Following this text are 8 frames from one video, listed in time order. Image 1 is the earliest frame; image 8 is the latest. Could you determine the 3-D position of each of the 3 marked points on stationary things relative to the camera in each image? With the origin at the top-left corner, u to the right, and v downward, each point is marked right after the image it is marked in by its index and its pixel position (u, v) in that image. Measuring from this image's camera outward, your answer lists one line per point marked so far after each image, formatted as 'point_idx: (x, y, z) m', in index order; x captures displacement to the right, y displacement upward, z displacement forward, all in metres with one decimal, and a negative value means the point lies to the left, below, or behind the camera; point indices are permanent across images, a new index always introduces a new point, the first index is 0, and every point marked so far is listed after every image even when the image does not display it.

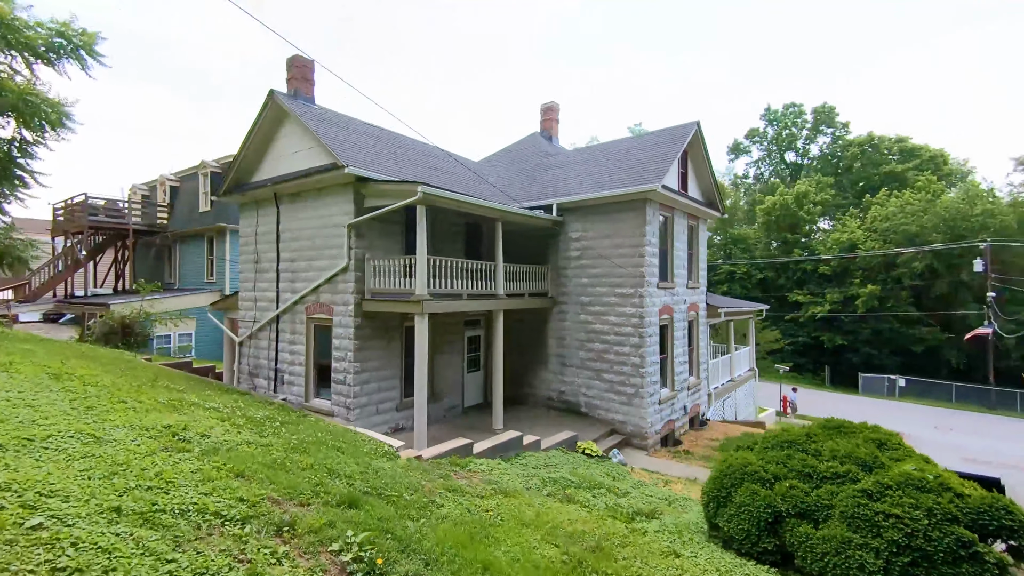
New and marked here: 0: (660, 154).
0: (+3.5, +3.2, +11.3) m
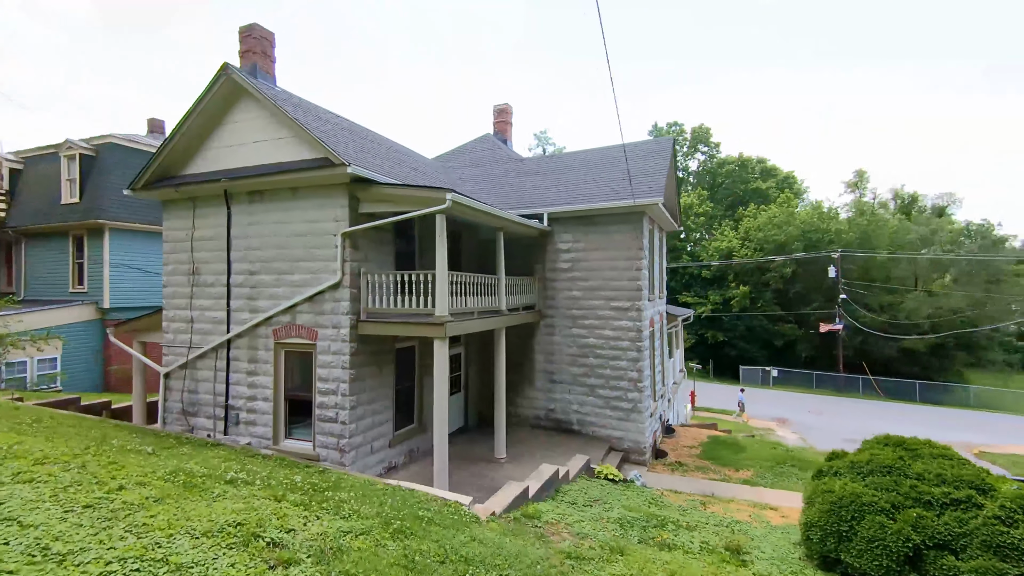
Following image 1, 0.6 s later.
0: (+3.2, +2.9, +11.3) m
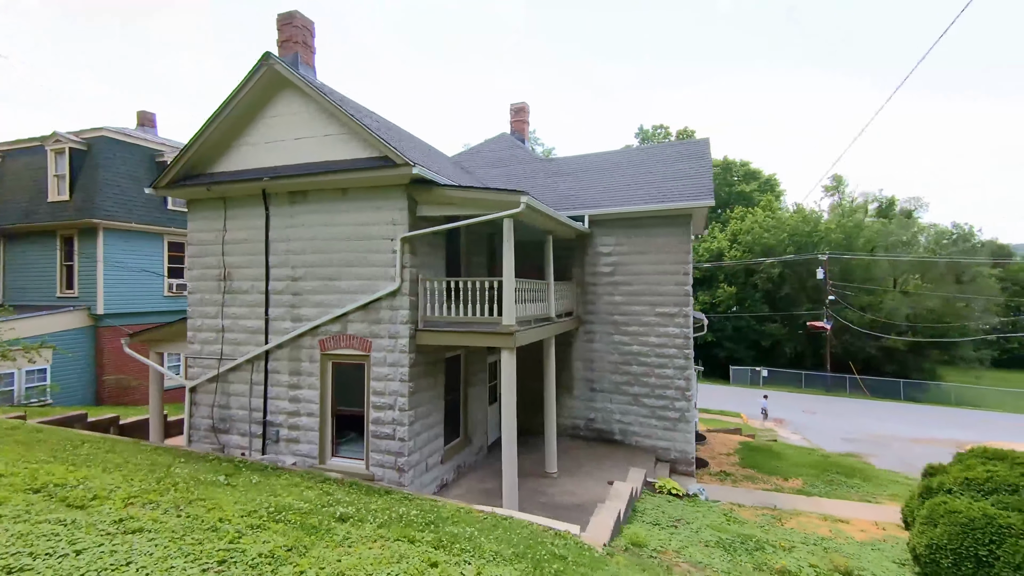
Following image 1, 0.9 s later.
0: (+4.1, +2.7, +11.1) m
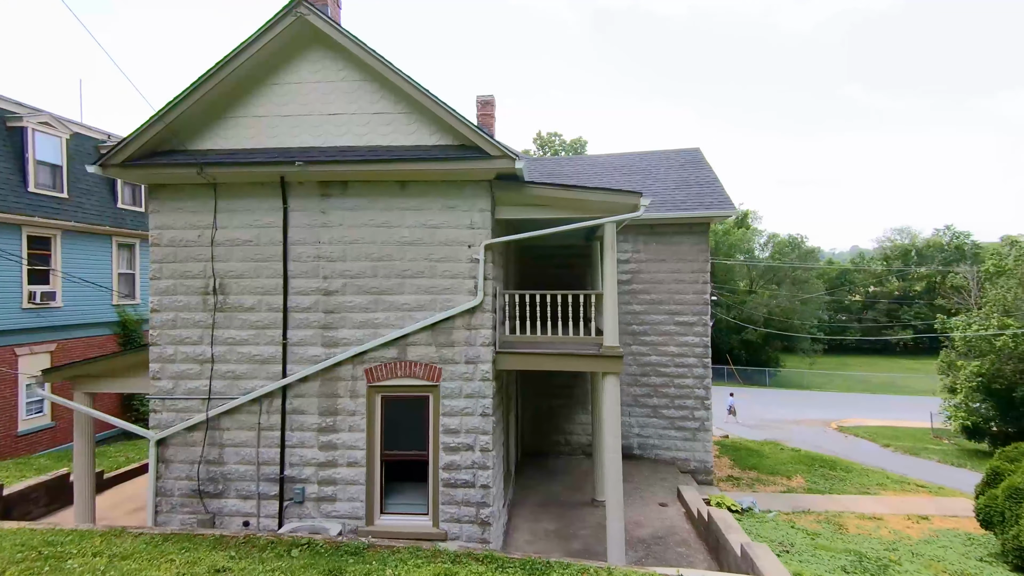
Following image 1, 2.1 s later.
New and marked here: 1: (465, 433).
0: (+4.2, +2.6, +11.2) m
1: (-0.6, -1.8, +6.1) m
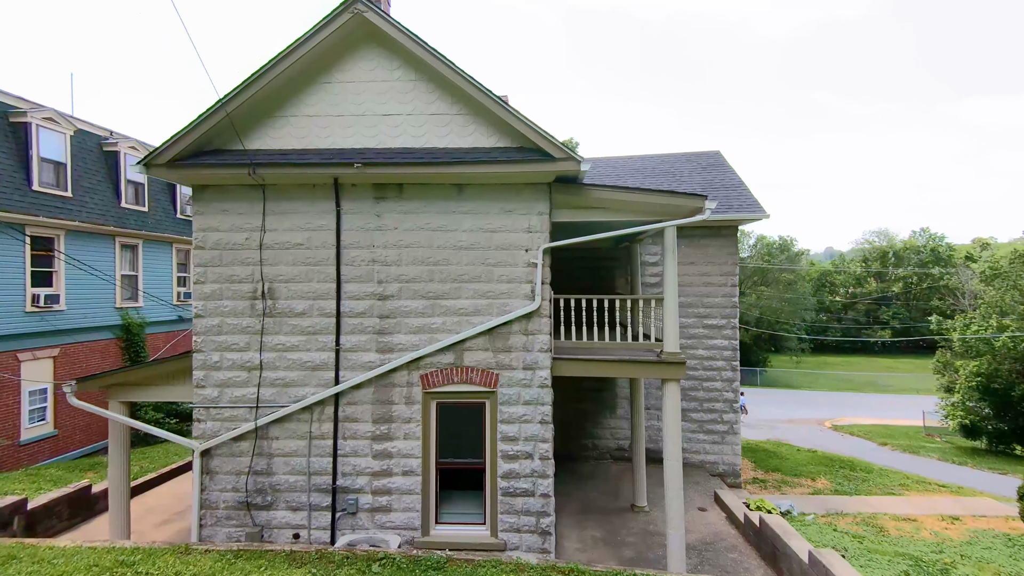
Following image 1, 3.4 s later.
0: (+4.8, +2.5, +11.2) m
1: (+0.2, -1.9, +5.9) m
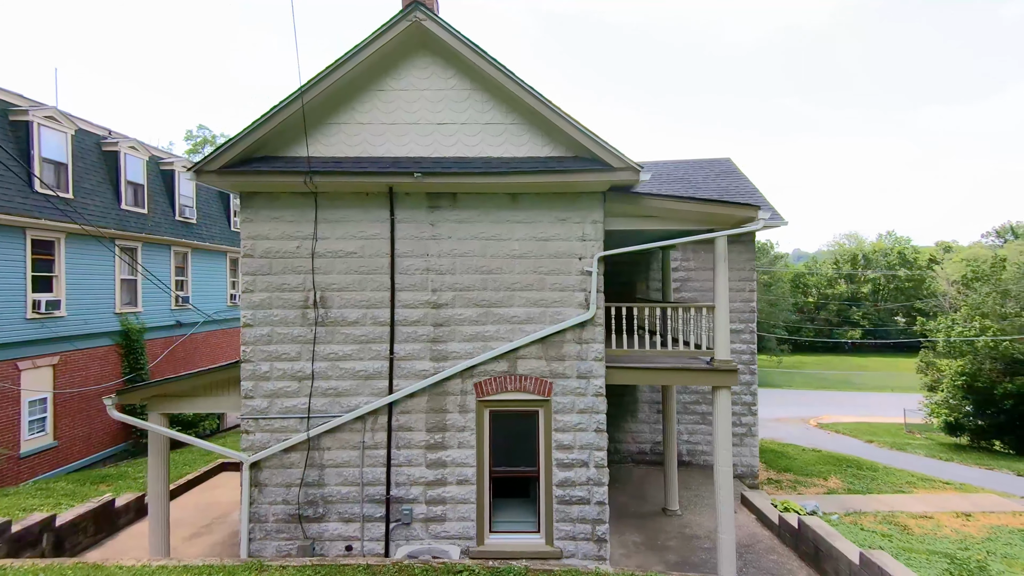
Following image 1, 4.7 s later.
0: (+5.3, +2.4, +11.5) m
1: (+0.8, -2.0, +6.0) m
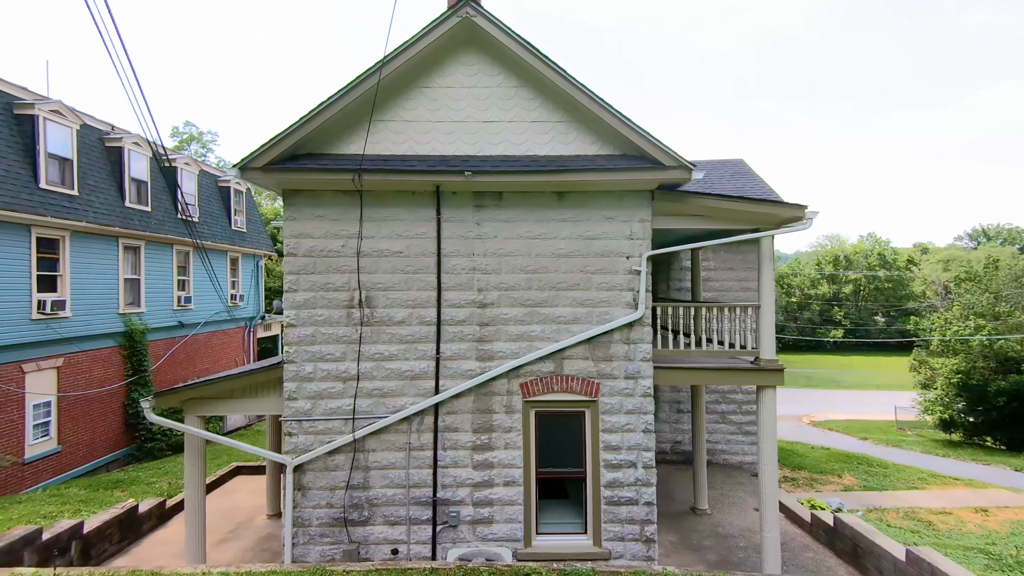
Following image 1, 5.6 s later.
0: (+5.7, +2.4, +11.6) m
1: (+1.4, -2.0, +6.0) m
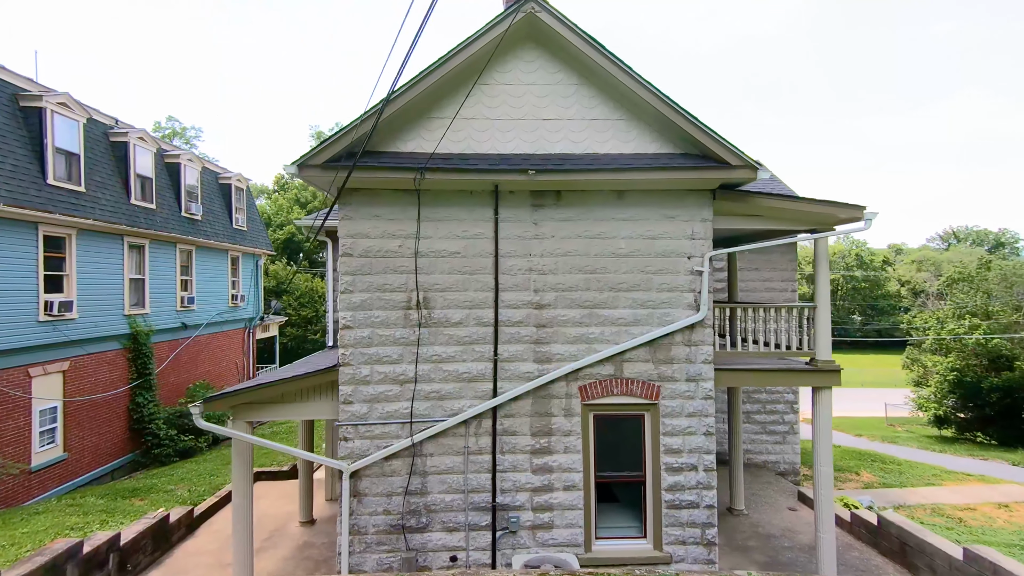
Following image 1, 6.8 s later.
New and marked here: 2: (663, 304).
0: (+6.3, +2.4, +11.7) m
1: (+2.2, -2.0, +5.9) m
2: (+1.9, -0.2, +6.0) m
